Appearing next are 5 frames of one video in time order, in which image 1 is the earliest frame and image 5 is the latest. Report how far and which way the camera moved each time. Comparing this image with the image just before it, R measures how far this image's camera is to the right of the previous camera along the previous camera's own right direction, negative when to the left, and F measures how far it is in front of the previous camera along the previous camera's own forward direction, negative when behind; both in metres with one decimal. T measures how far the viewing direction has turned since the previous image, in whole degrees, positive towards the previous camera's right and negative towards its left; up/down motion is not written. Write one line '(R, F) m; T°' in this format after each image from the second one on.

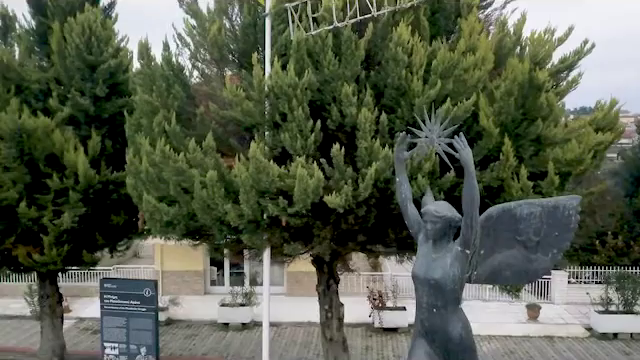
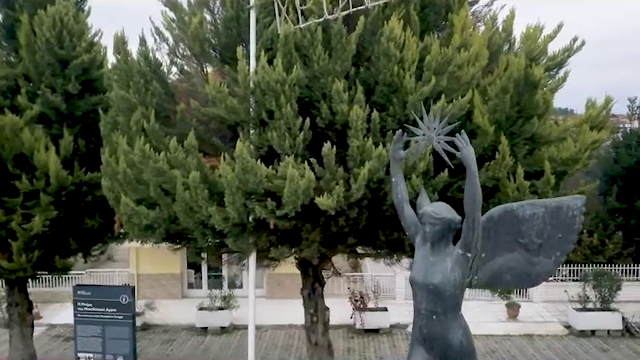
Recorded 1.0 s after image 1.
(-0.3, +0.4) m; +3°
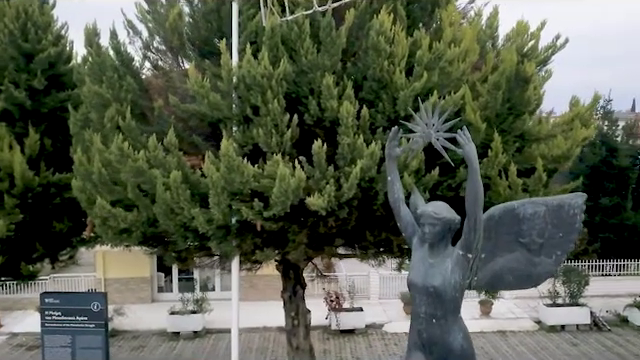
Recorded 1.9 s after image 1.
(-0.4, +0.3) m; +4°
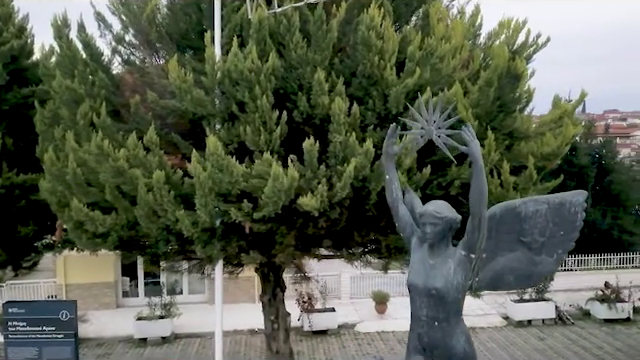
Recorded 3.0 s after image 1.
(-0.5, +0.3) m; +5°
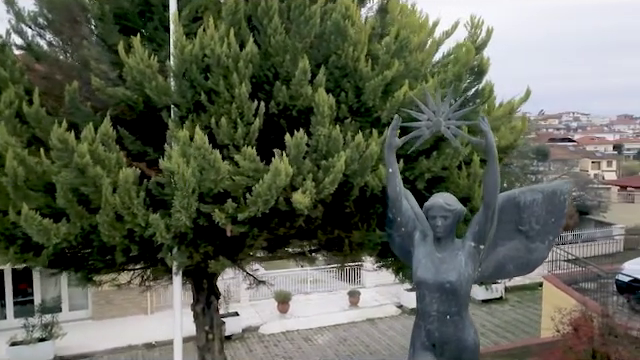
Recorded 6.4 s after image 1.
(-1.8, +0.7) m; +17°
